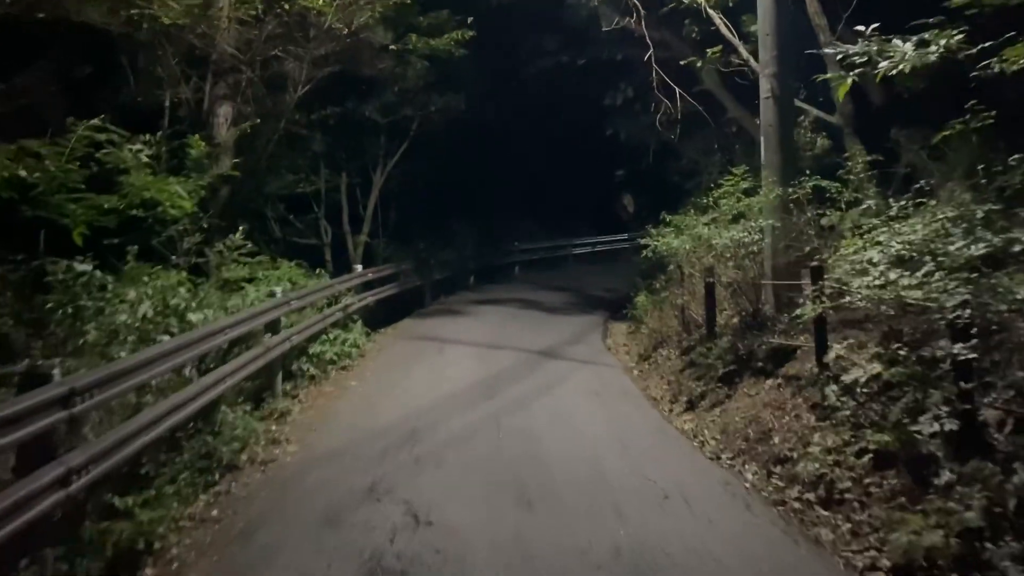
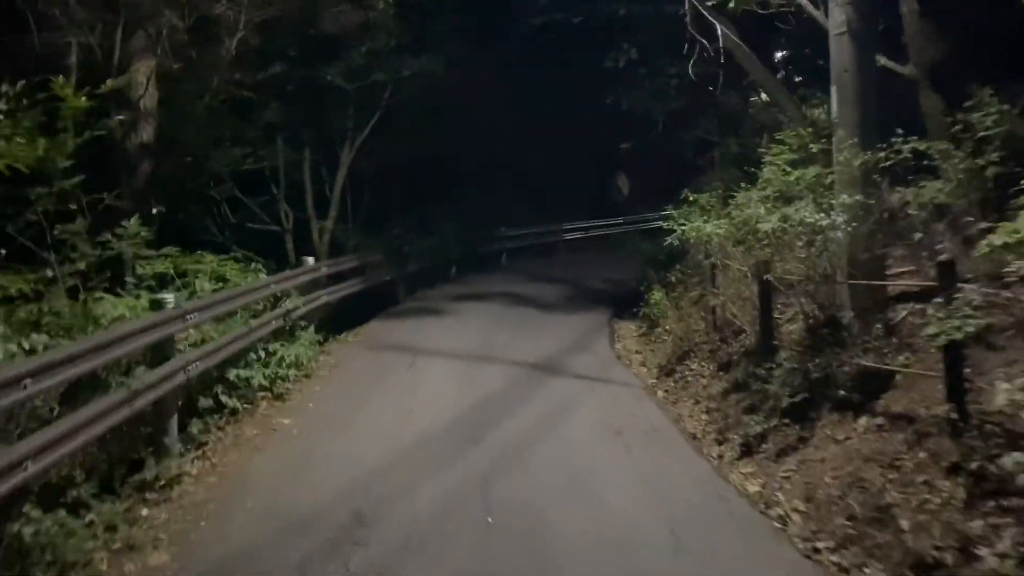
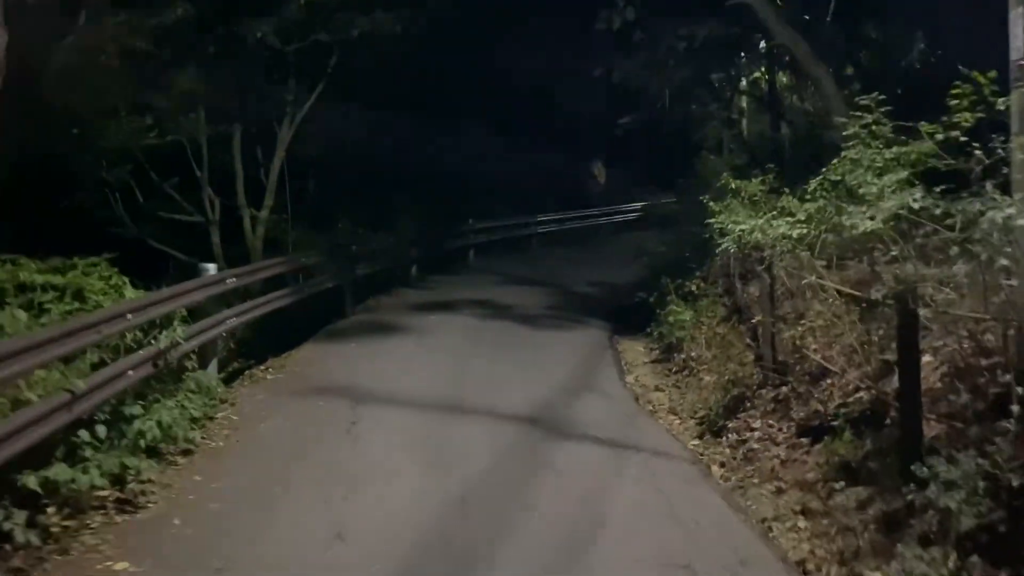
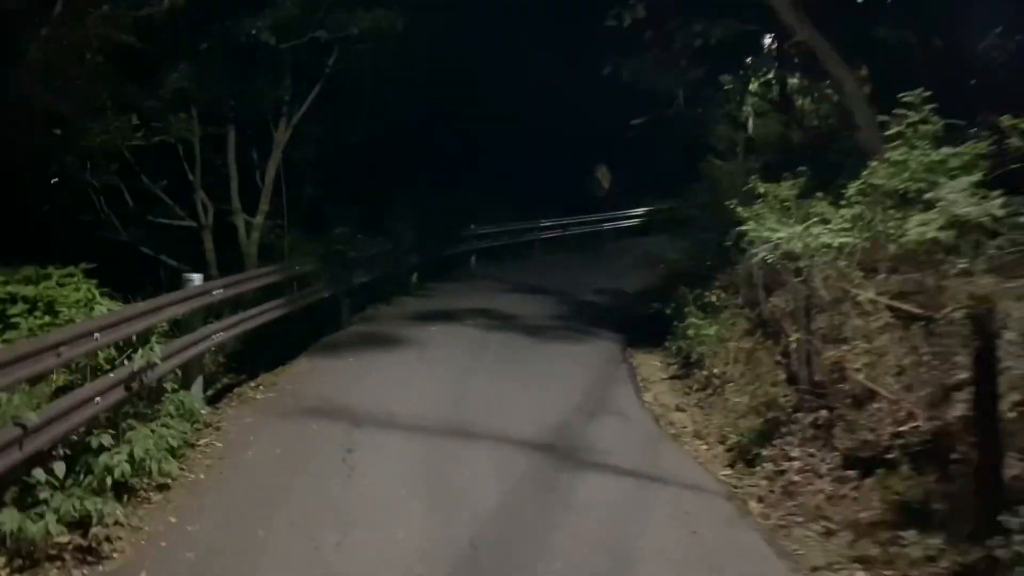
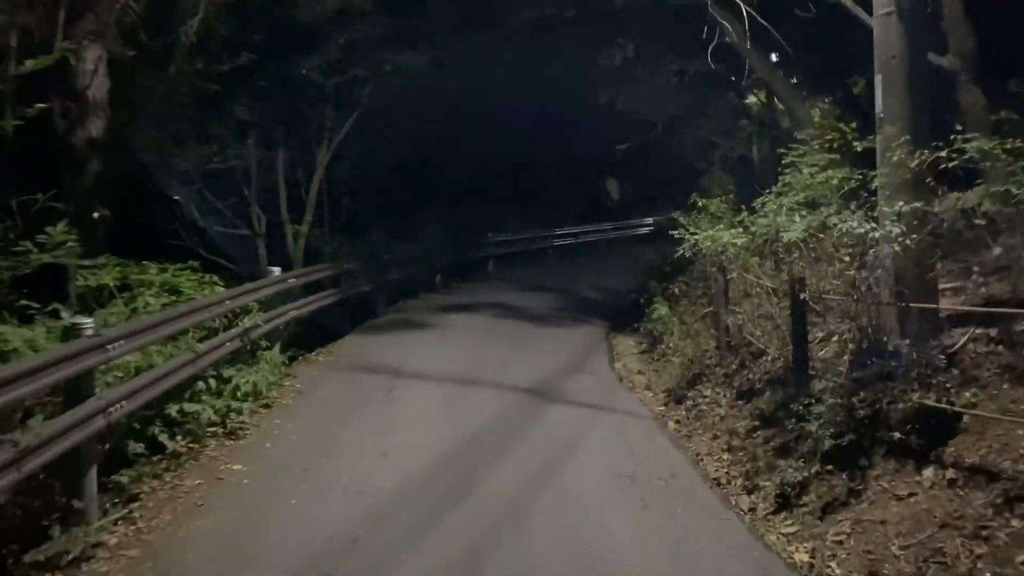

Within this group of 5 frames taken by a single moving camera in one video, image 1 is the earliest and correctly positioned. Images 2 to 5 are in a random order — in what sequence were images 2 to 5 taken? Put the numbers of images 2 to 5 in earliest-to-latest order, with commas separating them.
2, 5, 3, 4
